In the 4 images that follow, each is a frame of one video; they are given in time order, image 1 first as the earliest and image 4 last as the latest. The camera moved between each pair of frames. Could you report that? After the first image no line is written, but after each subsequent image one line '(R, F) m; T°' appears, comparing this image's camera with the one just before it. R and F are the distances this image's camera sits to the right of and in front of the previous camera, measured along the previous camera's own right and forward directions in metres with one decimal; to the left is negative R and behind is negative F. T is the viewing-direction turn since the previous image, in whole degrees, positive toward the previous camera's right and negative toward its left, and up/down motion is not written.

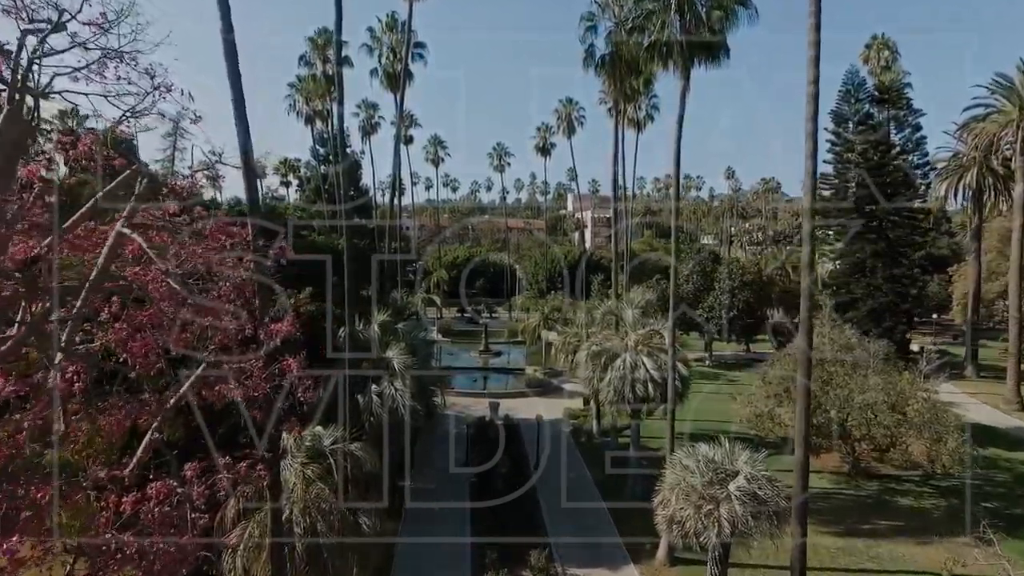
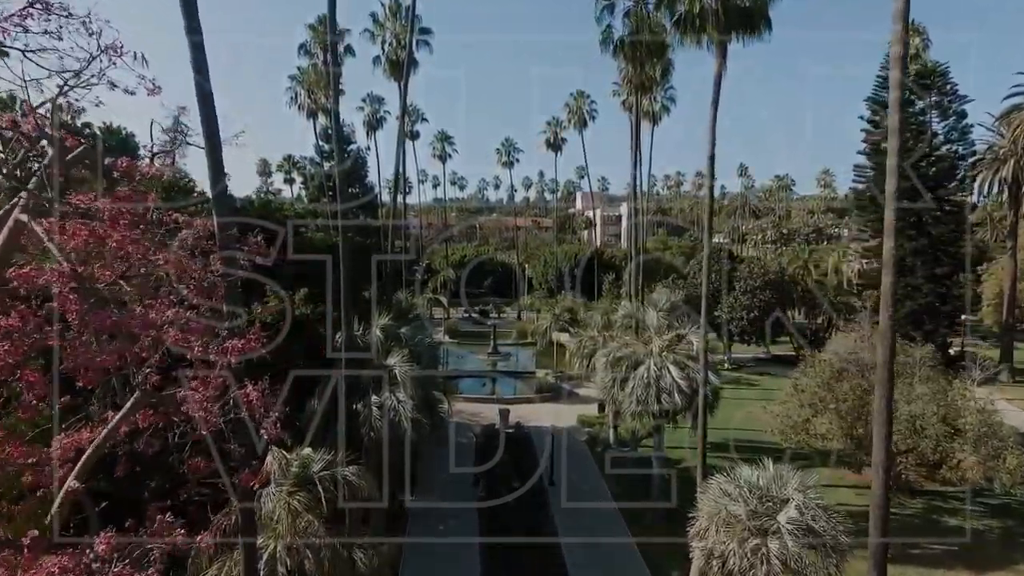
(-0.1, +1.0) m; -1°
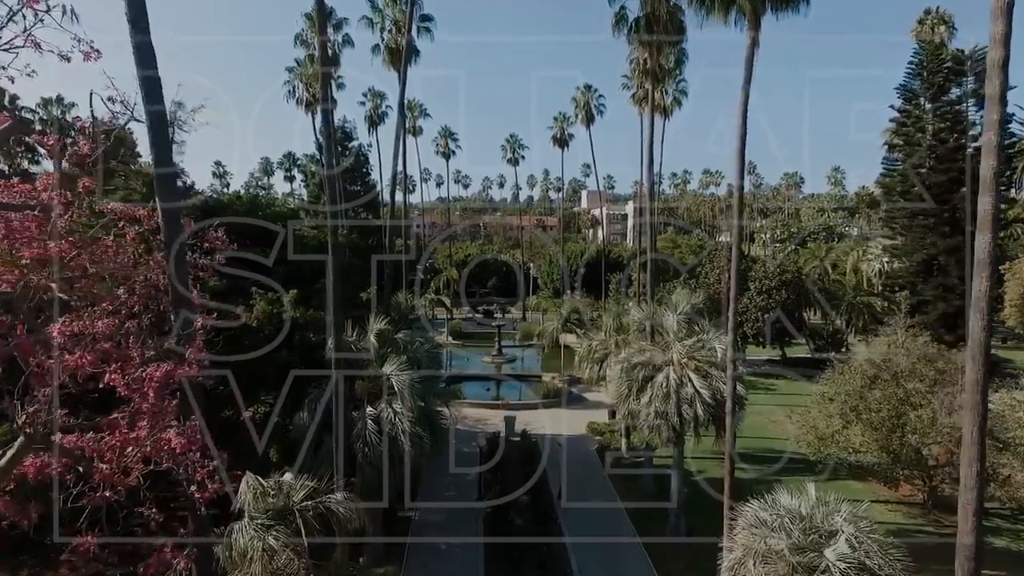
(0.0, +0.9) m; 0°
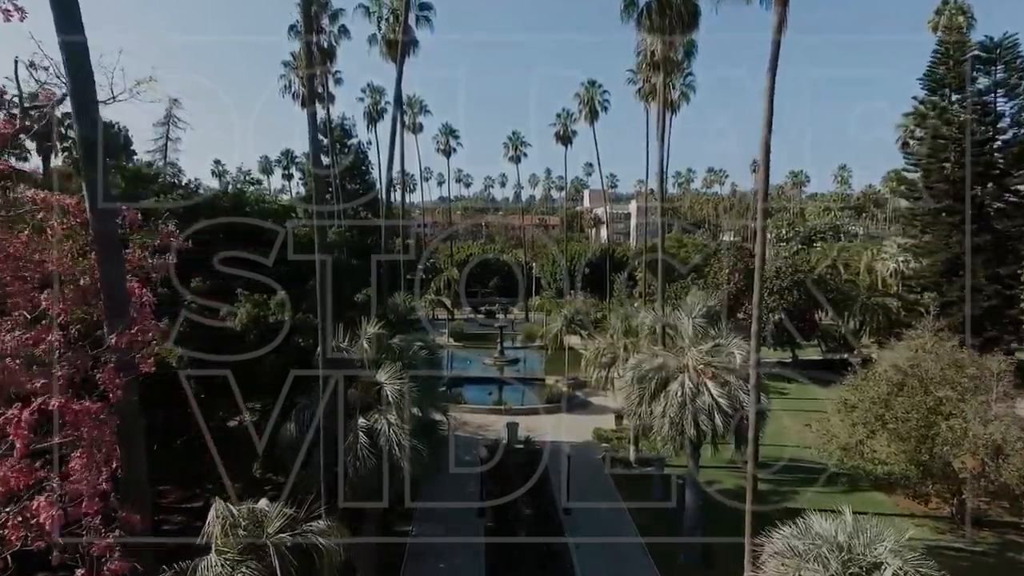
(0.0, +0.7) m; 0°
